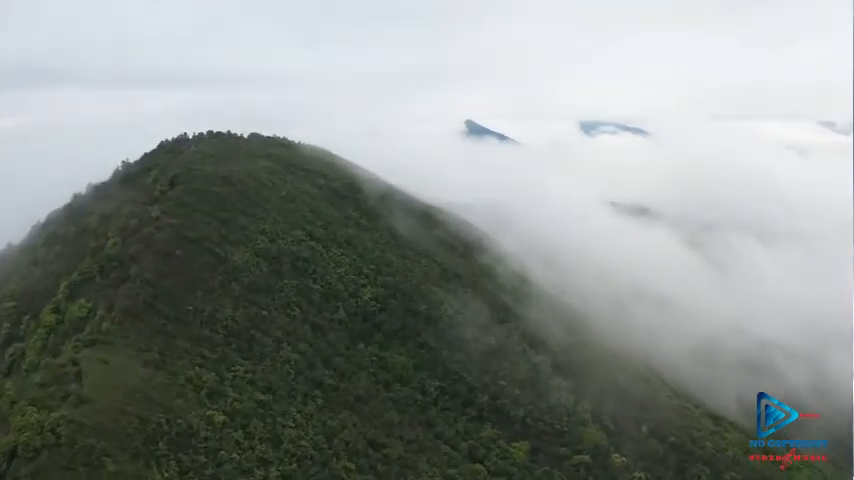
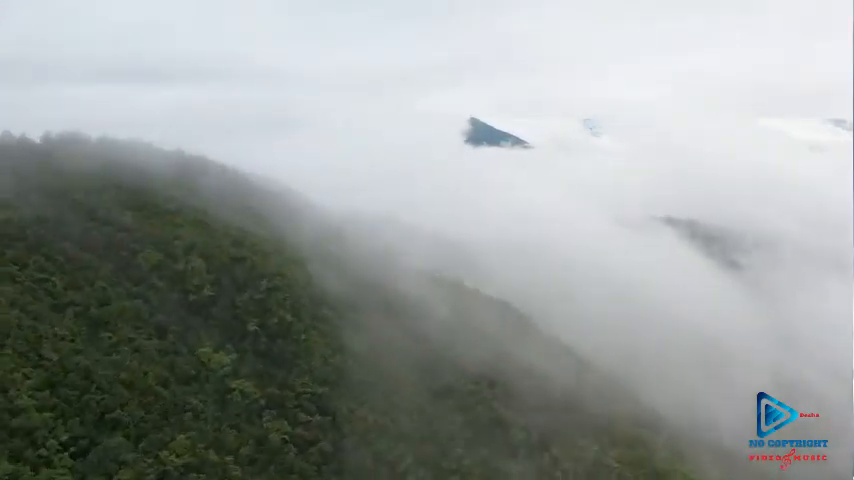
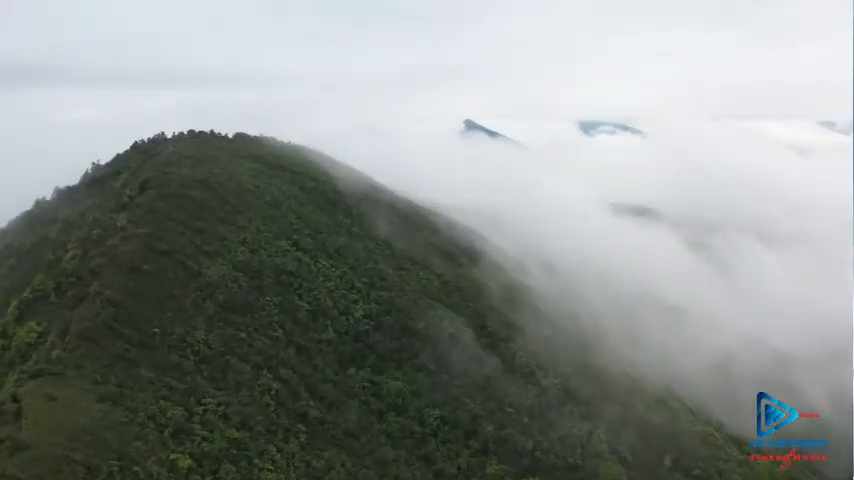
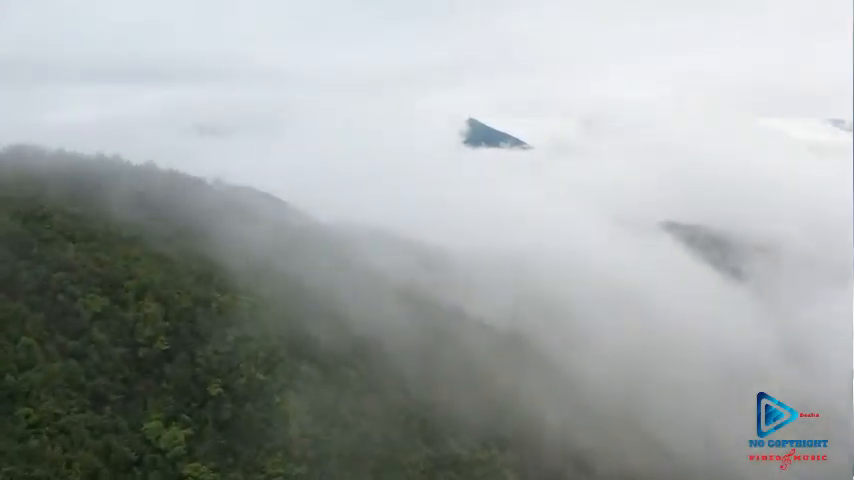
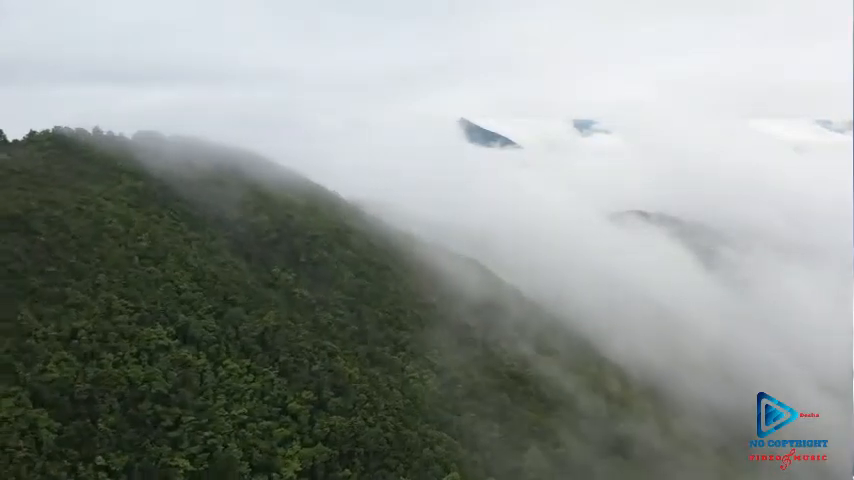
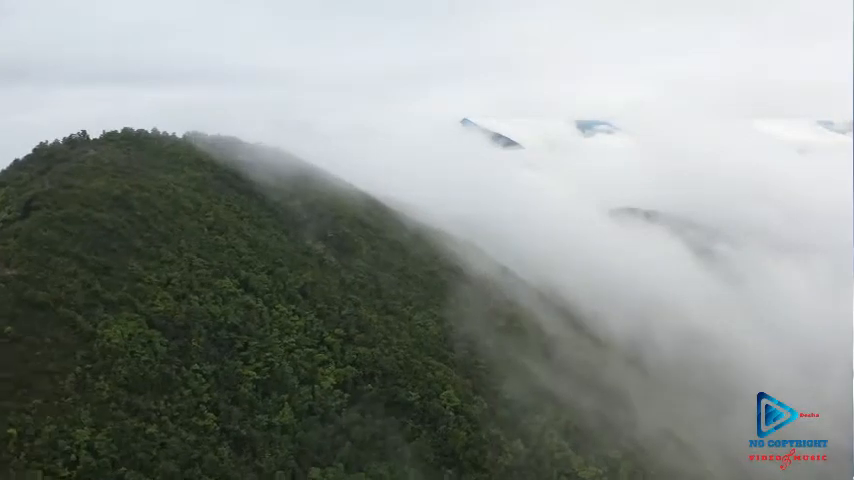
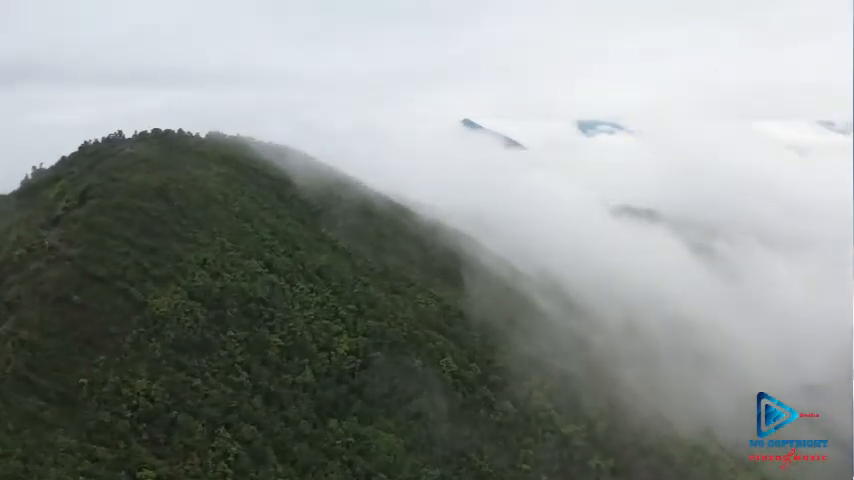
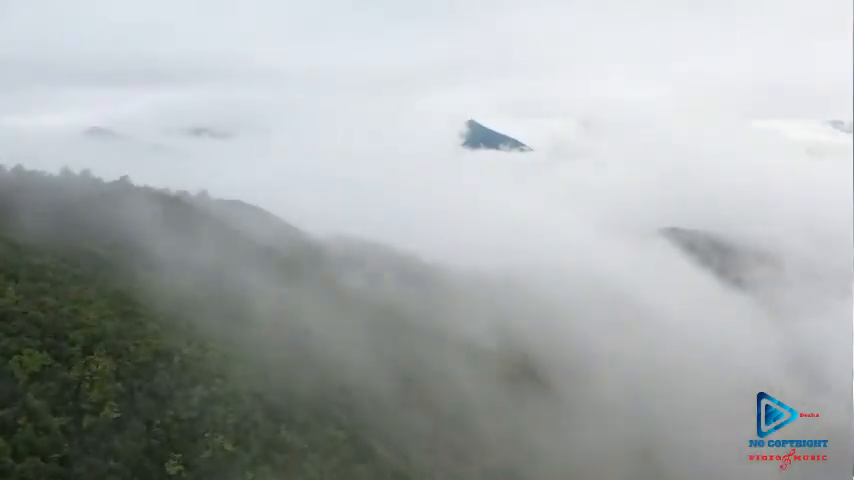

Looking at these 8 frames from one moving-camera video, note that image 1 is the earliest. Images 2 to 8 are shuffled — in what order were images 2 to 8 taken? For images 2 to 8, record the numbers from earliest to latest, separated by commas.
3, 7, 6, 5, 2, 4, 8
